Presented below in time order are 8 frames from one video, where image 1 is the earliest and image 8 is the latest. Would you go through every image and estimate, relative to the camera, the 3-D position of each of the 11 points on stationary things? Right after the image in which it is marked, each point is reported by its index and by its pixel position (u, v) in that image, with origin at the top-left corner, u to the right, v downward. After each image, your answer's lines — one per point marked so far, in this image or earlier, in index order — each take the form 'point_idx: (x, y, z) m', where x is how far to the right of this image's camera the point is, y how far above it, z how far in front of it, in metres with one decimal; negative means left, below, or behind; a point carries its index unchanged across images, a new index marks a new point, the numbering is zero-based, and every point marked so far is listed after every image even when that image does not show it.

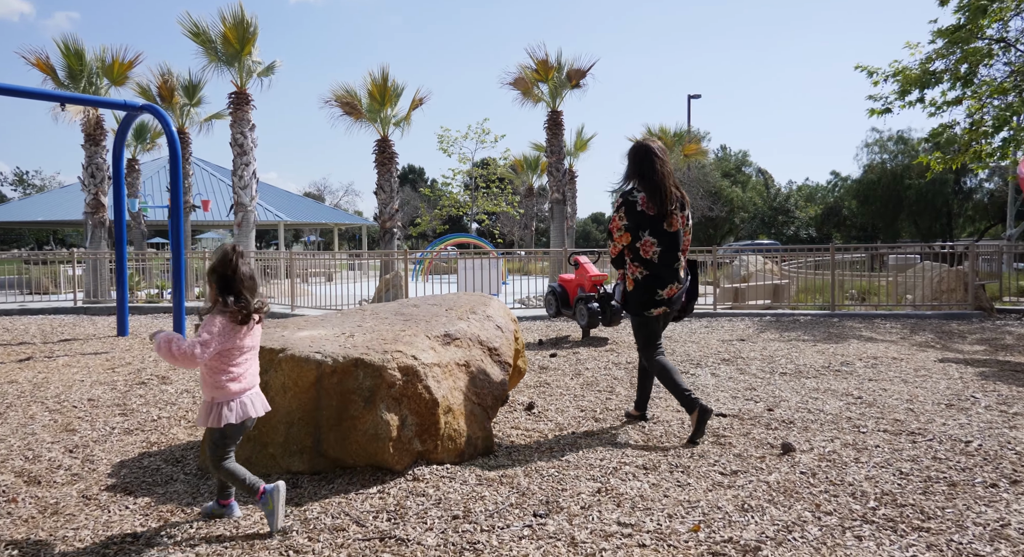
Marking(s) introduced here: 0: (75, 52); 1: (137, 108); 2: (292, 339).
0: (-11.8, +6.1, +19.2) m
1: (-5.2, +2.3, +9.8) m
2: (-1.2, -0.3, +3.8) m
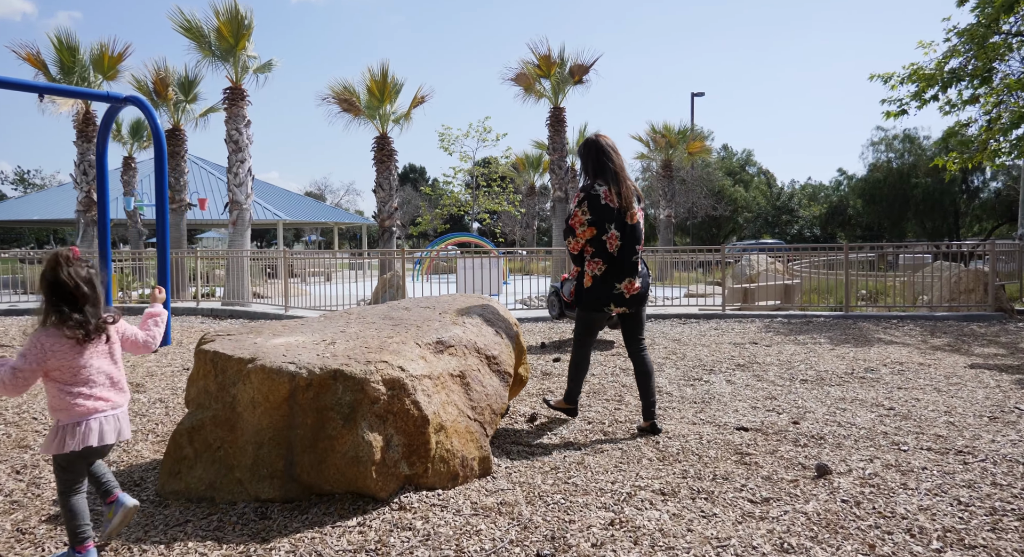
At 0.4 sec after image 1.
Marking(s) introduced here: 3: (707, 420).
0: (-11.7, +6.2, +18.8) m
1: (-5.2, +2.3, +9.3) m
2: (-1.2, -0.3, +3.4) m
3: (+1.3, -1.0, +4.8) m
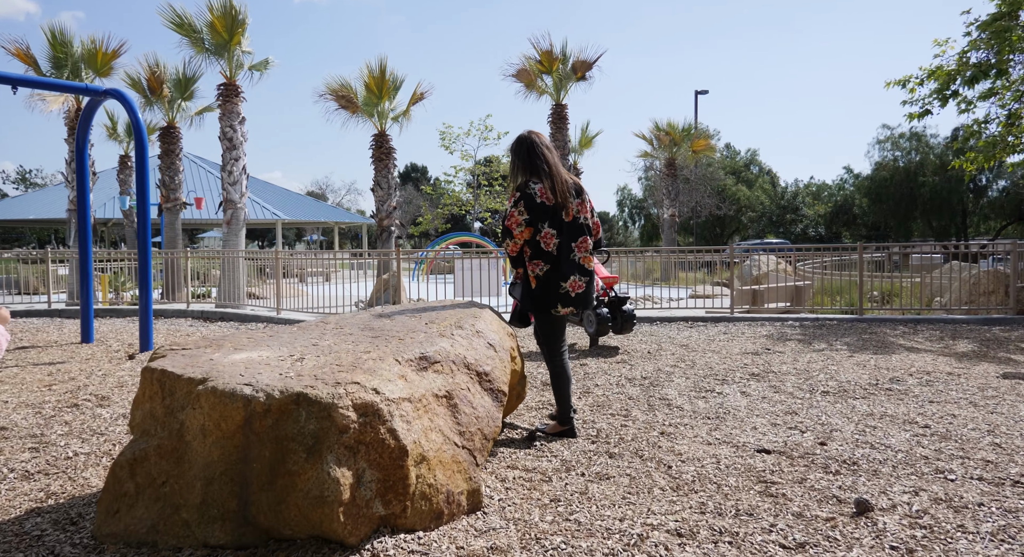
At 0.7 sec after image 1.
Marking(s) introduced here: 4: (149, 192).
0: (-11.7, +6.1, +18.4) m
1: (-5.2, +2.3, +8.9) m
2: (-1.2, -0.4, +2.9) m
3: (+1.3, -1.0, +4.3) m
4: (-4.3, +1.0, +8.5) m
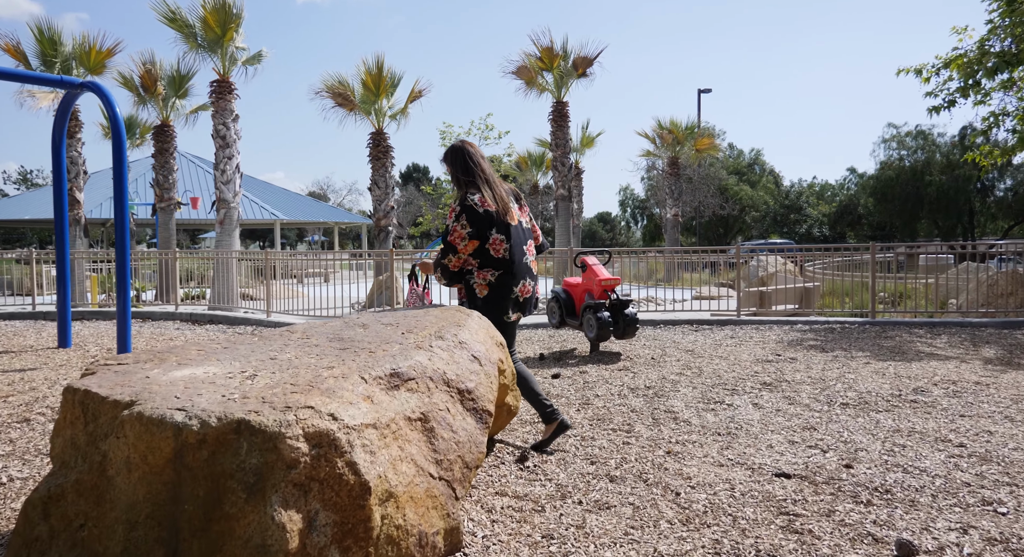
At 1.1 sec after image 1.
0: (-11.7, +6.1, +18.0) m
1: (-5.2, +2.3, +8.5) m
2: (-1.3, -0.4, +2.5) m
3: (+1.2, -1.0, +3.9) m
4: (-4.4, +1.0, +8.1) m
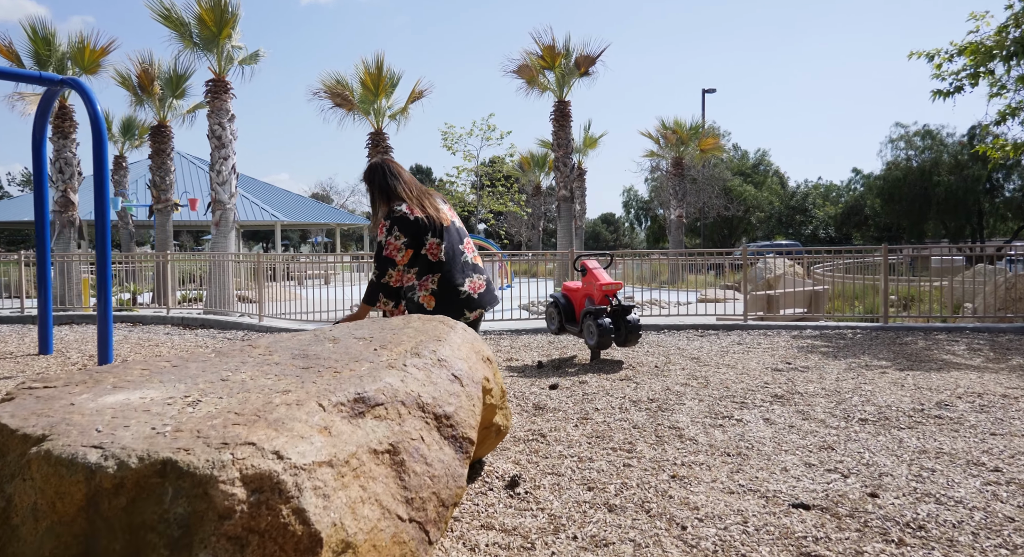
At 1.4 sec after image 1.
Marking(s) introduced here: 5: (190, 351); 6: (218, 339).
0: (-11.7, +6.0, +17.7) m
1: (-5.2, +2.3, +8.2) m
2: (-1.3, -0.4, +2.2) m
3: (+1.2, -1.0, +3.6) m
4: (-4.4, +0.9, +7.7) m
5: (-4.0, -0.9, +8.9) m
6: (-4.3, -0.9, +10.3) m
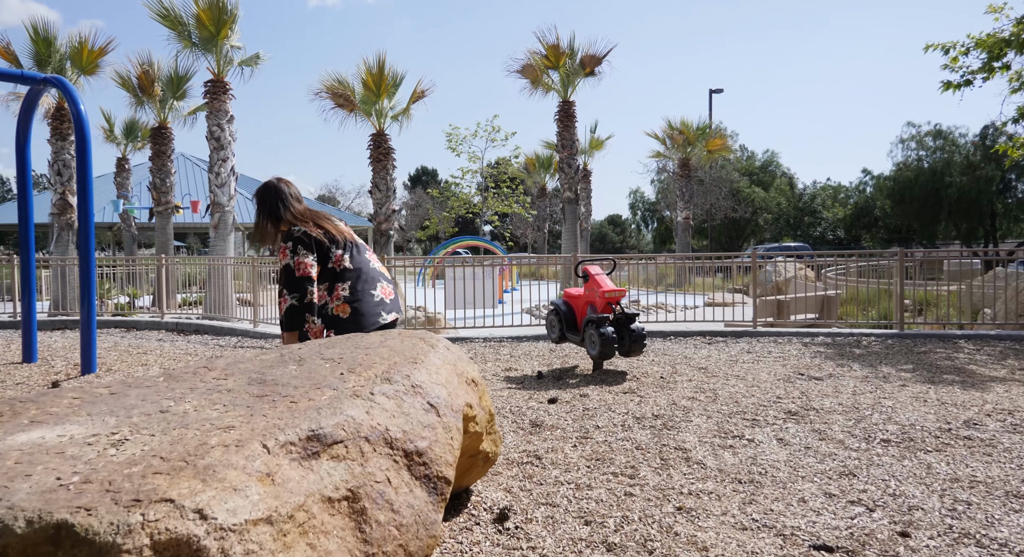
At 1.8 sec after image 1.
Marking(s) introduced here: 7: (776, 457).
0: (-11.6, +6.0, +17.5) m
1: (-5.3, +2.2, +7.9) m
2: (-1.4, -0.5, +1.8) m
3: (+1.1, -1.1, +3.2) m
4: (-4.4, +0.9, +7.4) m
5: (-4.0, -1.0, +8.6) m
6: (-4.2, -0.9, +10.0) m
7: (+1.6, -1.1, +4.2) m
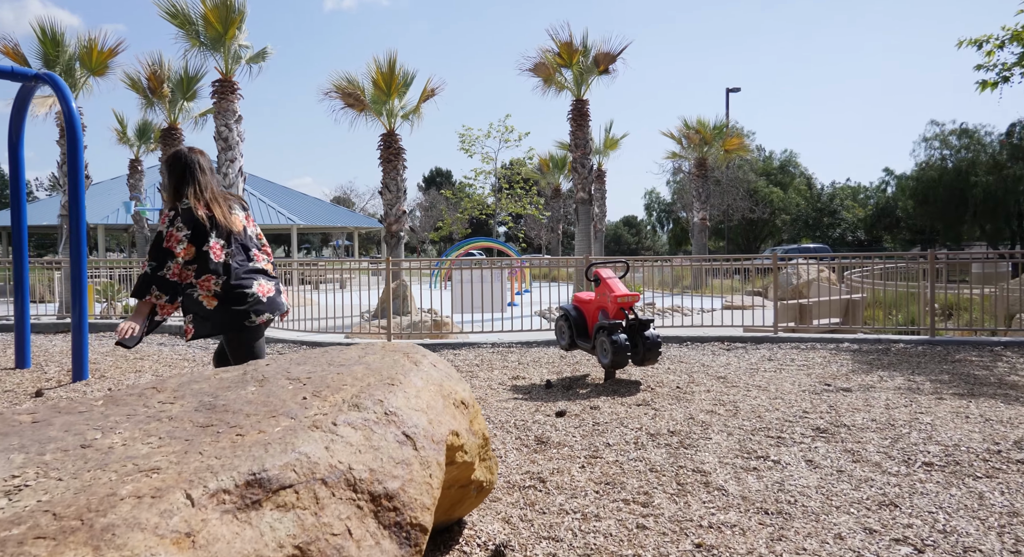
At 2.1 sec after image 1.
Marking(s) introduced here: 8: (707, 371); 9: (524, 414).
0: (-11.3, +5.9, +17.4) m
1: (-5.2, +2.2, +7.6) m
2: (-1.4, -0.5, +1.5) m
3: (+1.1, -1.1, +2.8) m
4: (-4.3, +0.9, +7.2) m
5: (-3.9, -1.0, +8.3) m
6: (-4.1, -1.0, +9.7) m
7: (+1.6, -1.1, +3.8) m
8: (+2.1, -1.0, +7.6) m
9: (+0.1, -1.1, +5.6) m
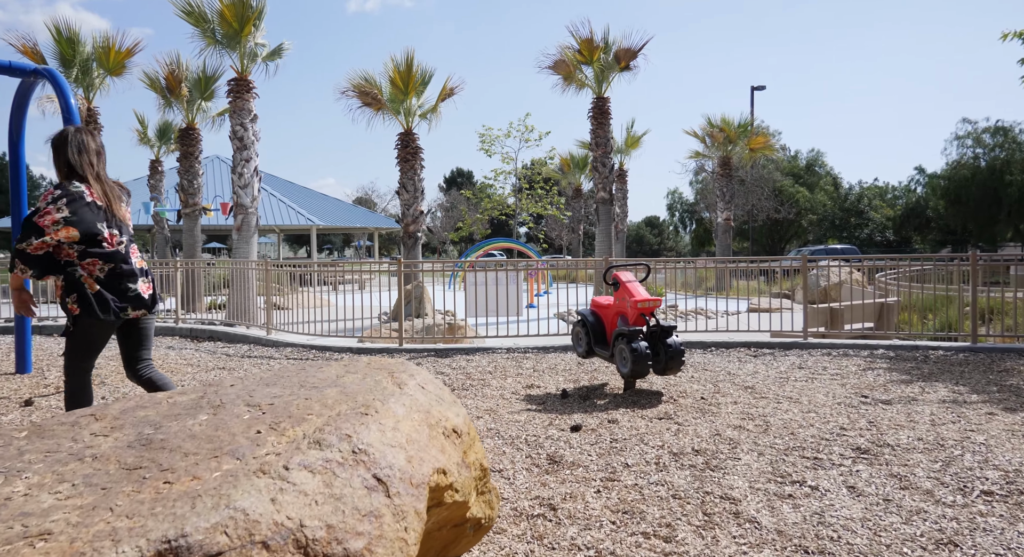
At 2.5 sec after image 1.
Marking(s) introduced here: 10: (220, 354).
0: (-10.9, +5.9, +17.3) m
1: (-5.0, +2.1, +7.4) m
2: (-1.5, -0.5, +1.2) m
3: (+1.1, -1.2, +2.4) m
4: (-4.2, +0.8, +6.9) m
5: (-3.8, -1.0, +8.0) m
6: (-3.9, -1.0, +9.4) m
7: (+1.6, -1.1, +3.4) m
8: (+2.2, -1.0, +7.2) m
9: (+0.2, -1.1, +5.2) m
10: (-3.8, -1.0, +9.3) m
